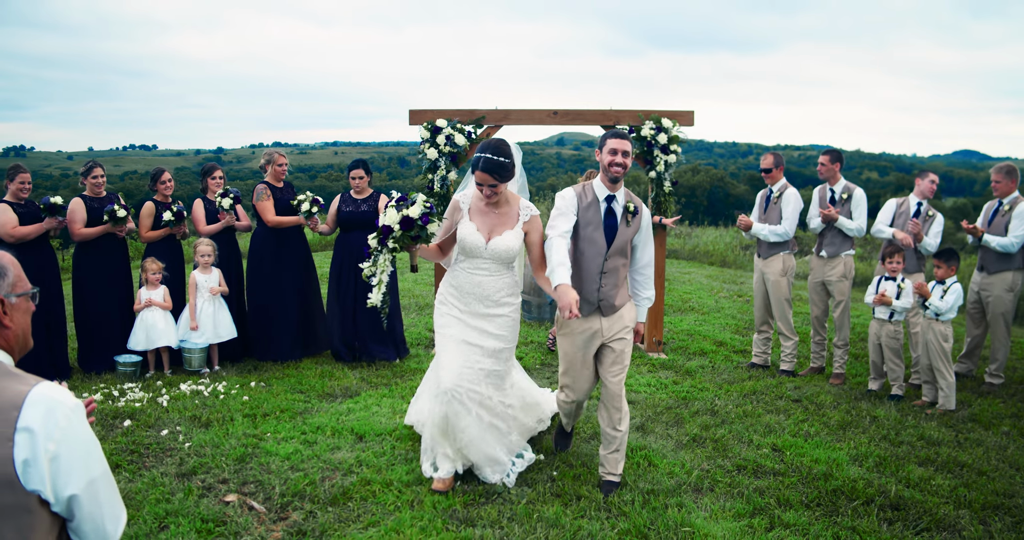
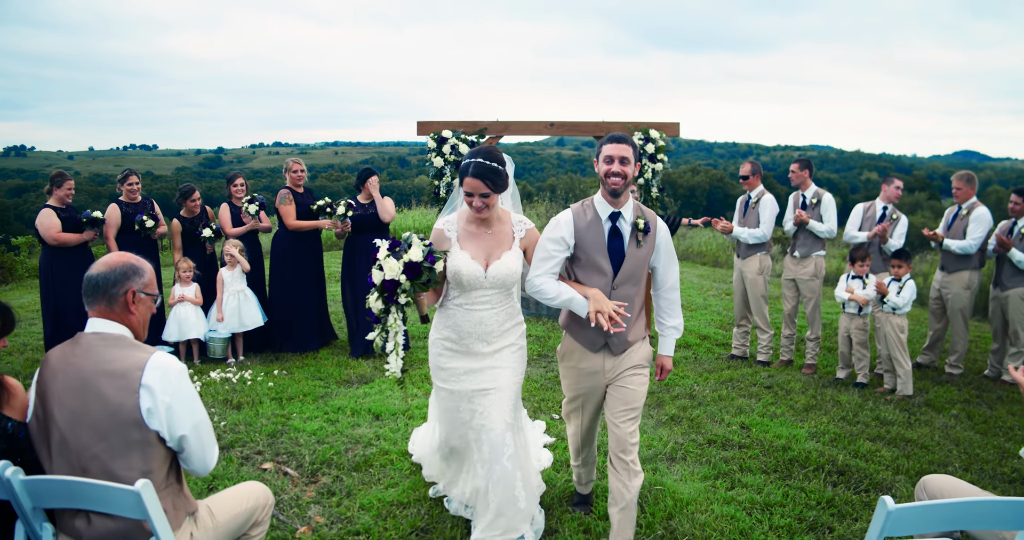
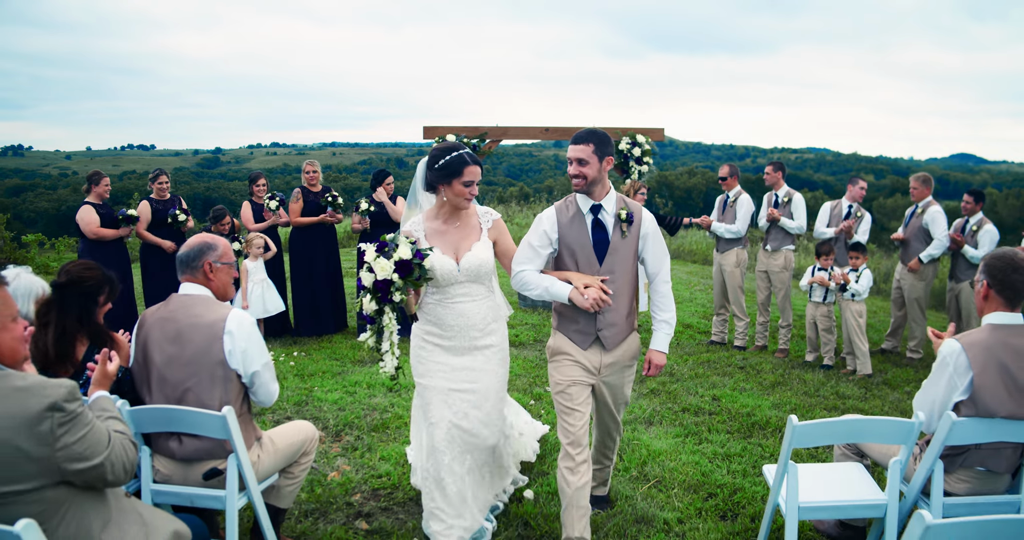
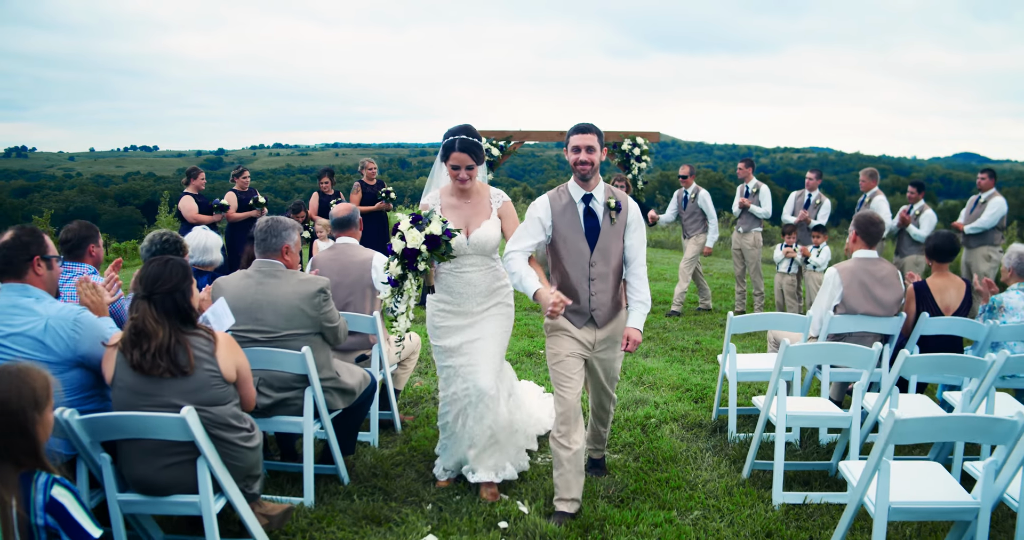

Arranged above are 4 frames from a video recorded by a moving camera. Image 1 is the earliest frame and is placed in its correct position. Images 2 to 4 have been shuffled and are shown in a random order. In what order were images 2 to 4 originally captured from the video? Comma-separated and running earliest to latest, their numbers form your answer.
2, 3, 4
